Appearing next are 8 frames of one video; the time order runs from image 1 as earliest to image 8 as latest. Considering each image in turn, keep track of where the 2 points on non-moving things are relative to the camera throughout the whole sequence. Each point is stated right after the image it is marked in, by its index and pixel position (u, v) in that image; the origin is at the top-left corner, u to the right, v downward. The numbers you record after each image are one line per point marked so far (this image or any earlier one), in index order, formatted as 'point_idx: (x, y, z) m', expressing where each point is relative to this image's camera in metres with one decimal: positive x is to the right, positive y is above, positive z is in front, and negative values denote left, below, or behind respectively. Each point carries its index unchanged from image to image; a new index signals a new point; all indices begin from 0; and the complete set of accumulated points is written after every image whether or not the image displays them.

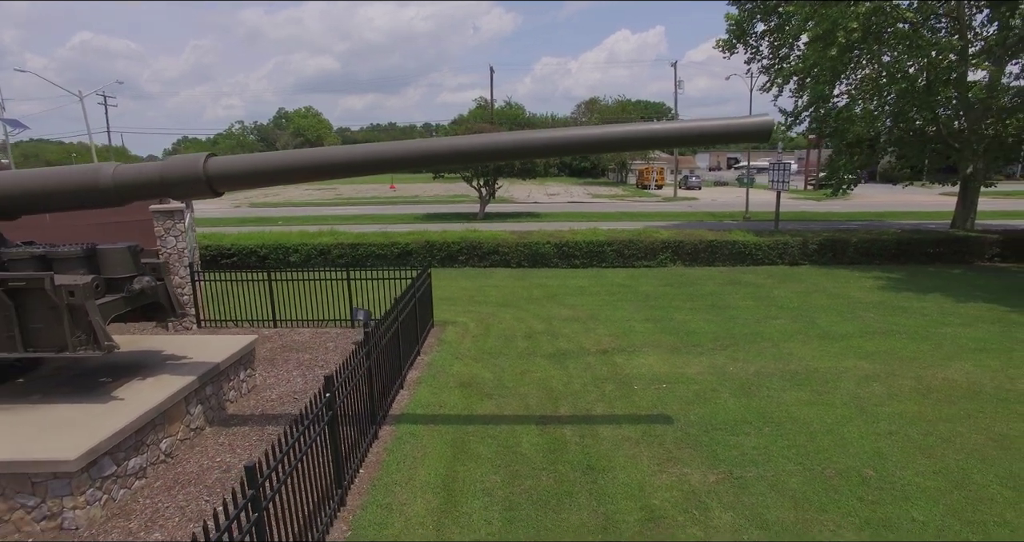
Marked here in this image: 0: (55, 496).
0: (-3.3, -1.6, +4.1) m
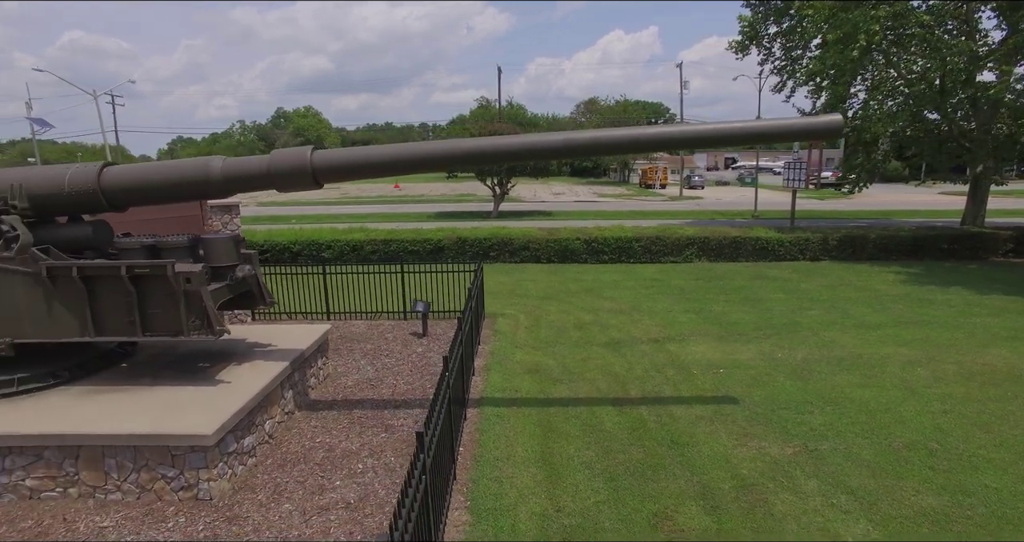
0: (-2.5, -1.5, +4.4) m
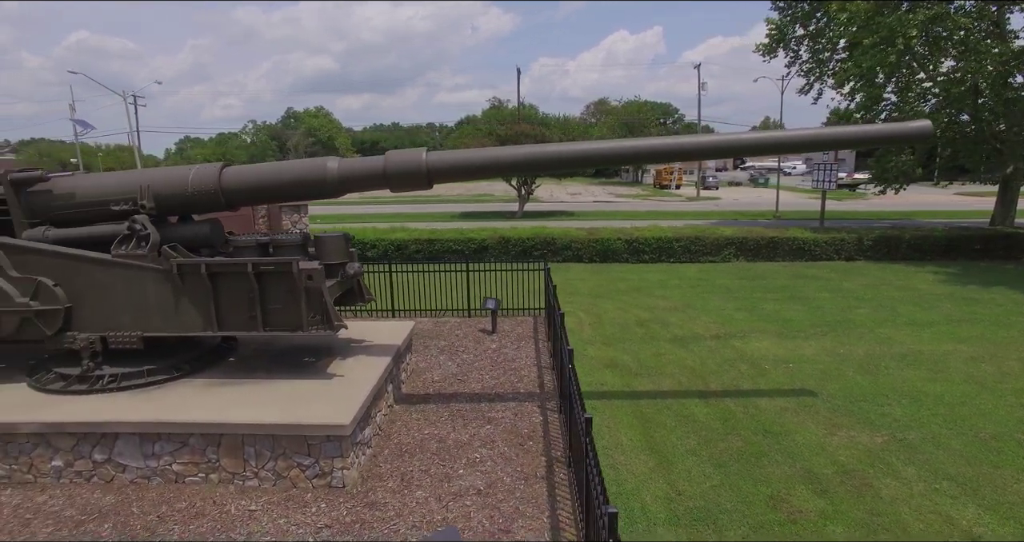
0: (-1.5, -1.5, +4.6) m
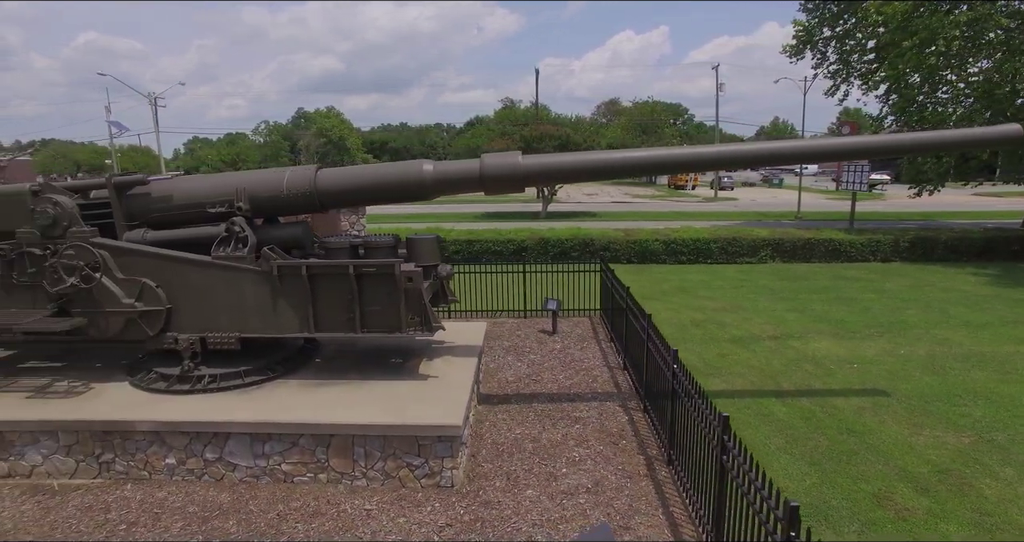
0: (-0.6, -1.5, +4.7) m
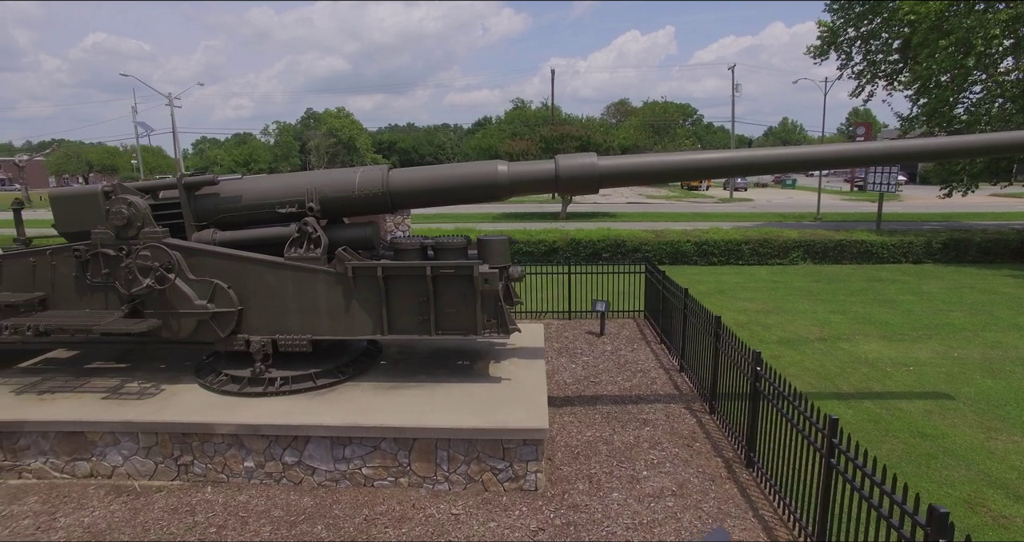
0: (+0.1, -1.5, +4.7) m
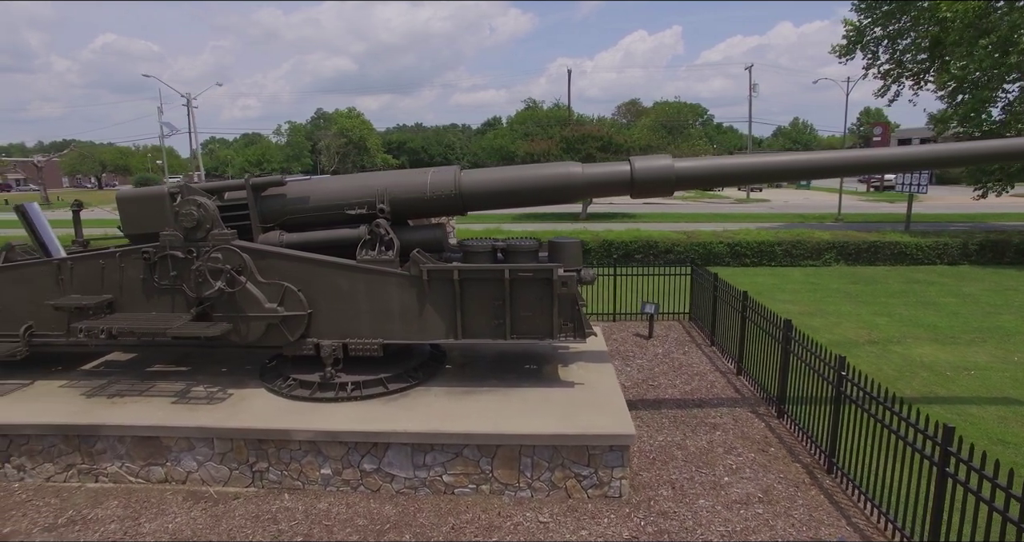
0: (+0.8, -1.6, +4.6) m
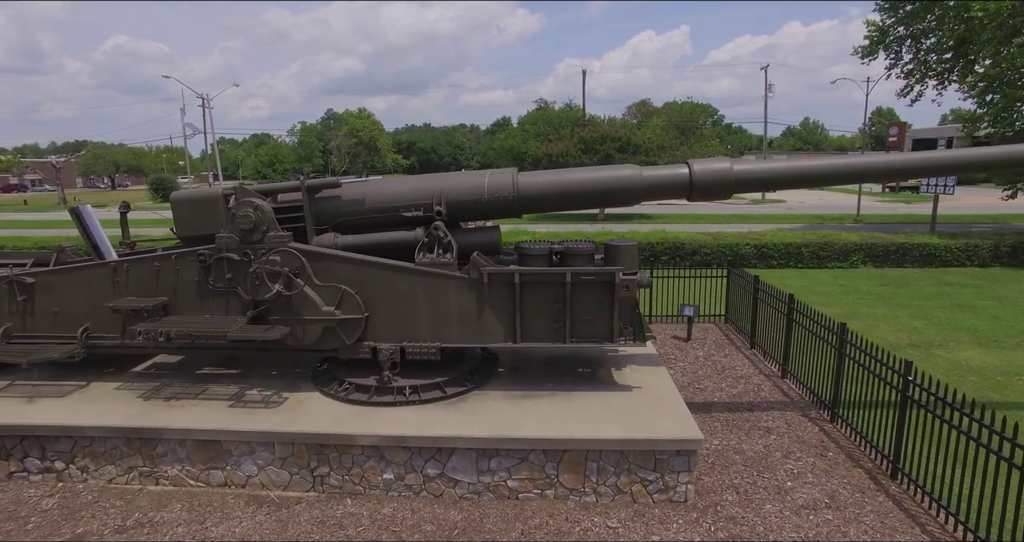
0: (+1.3, -1.6, +4.5) m
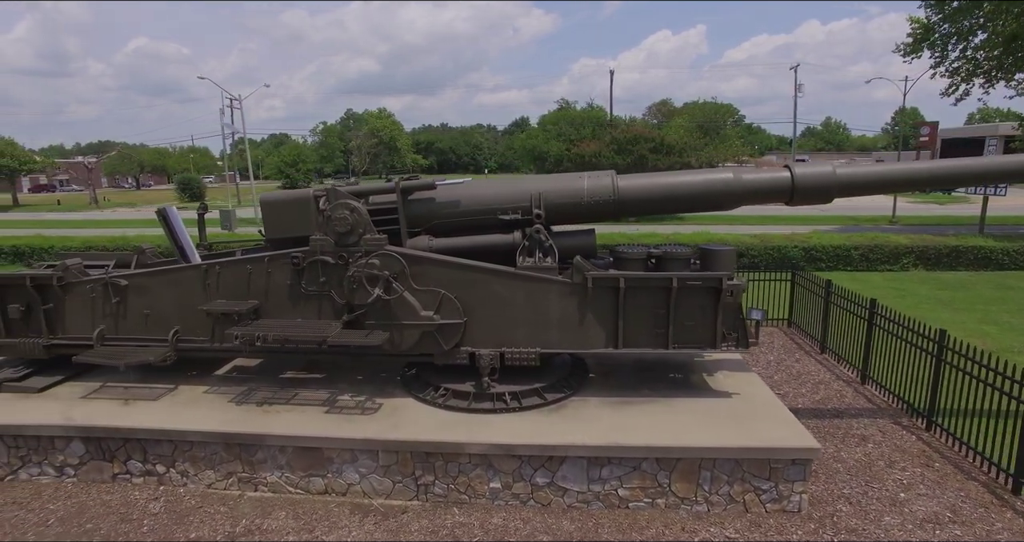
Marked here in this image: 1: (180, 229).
0: (+2.2, -1.6, +4.4) m
1: (-3.4, +0.4, +5.9) m
